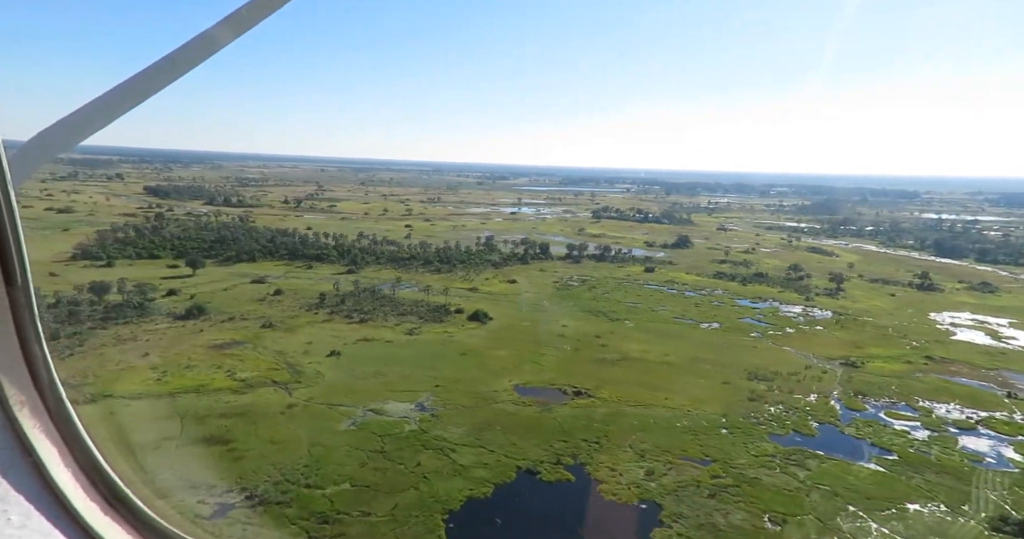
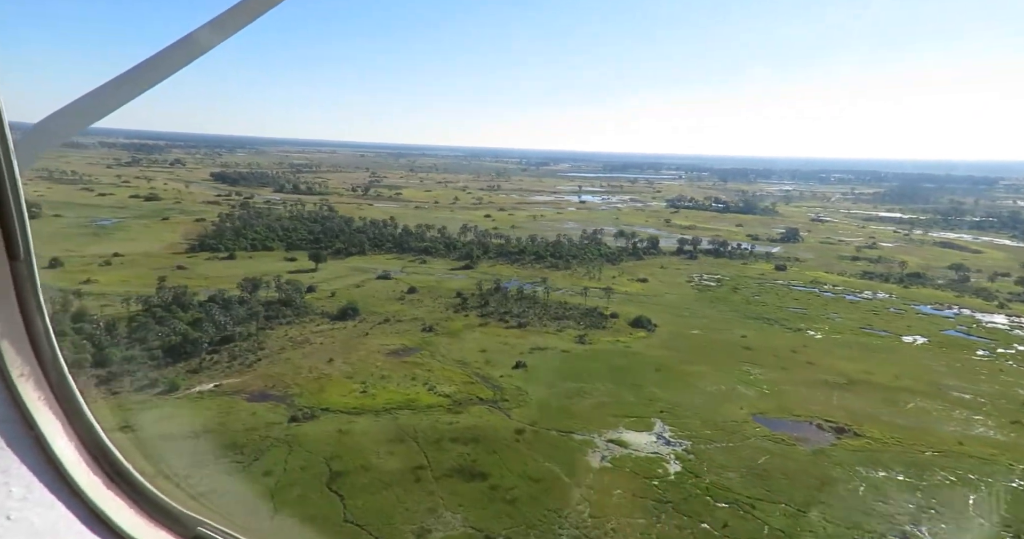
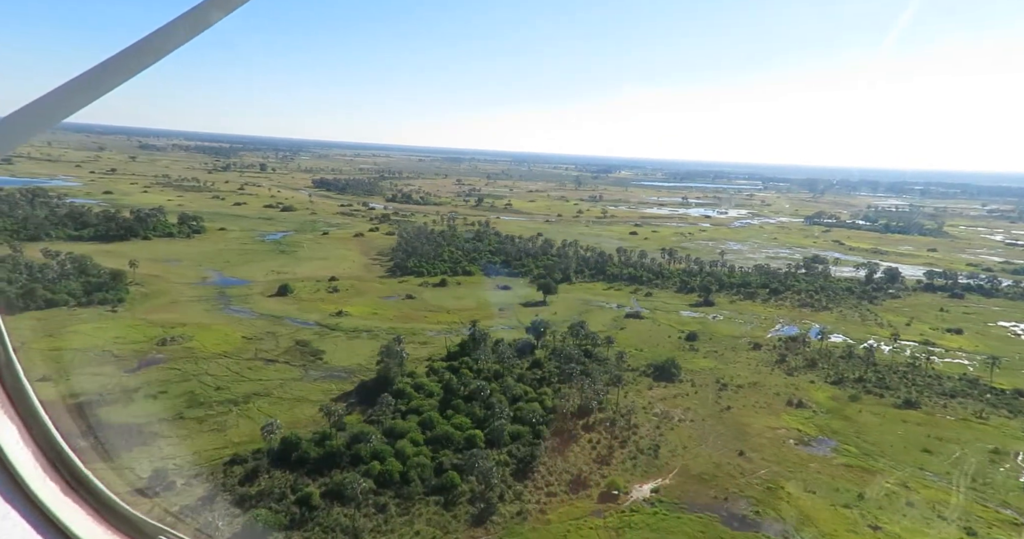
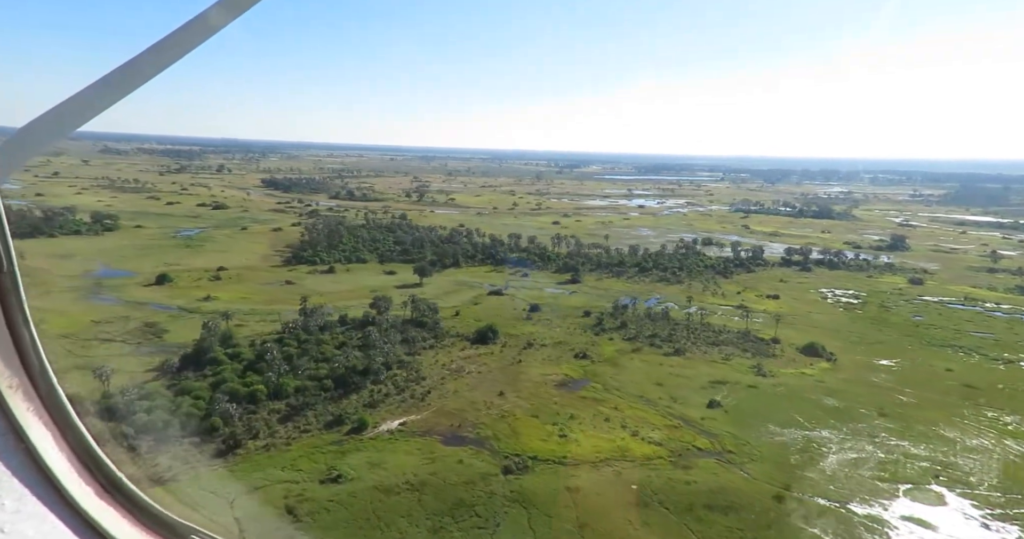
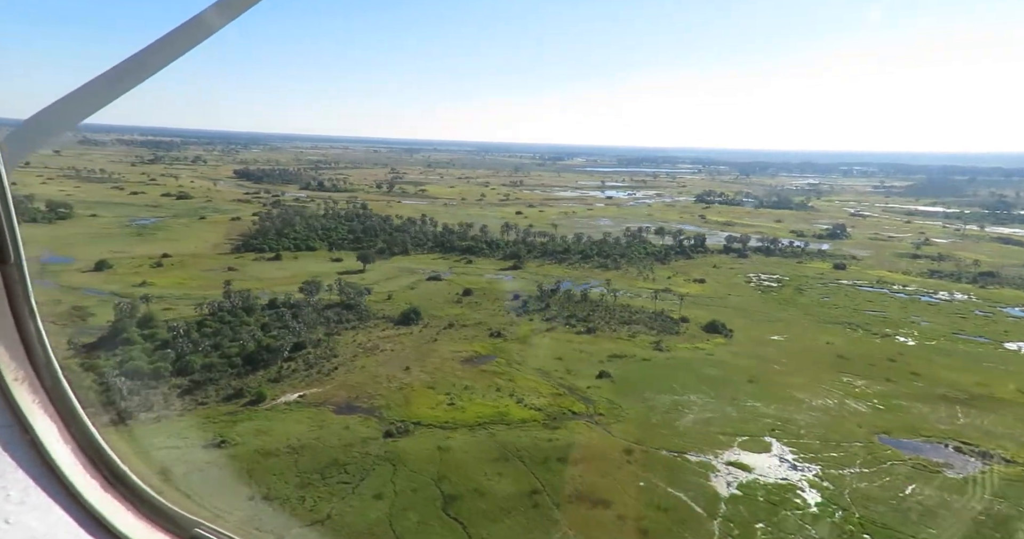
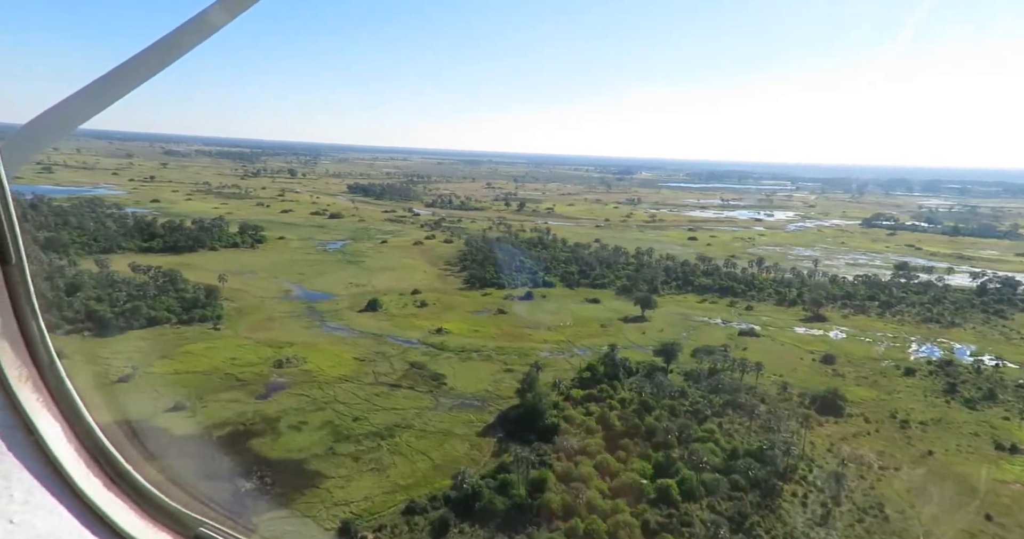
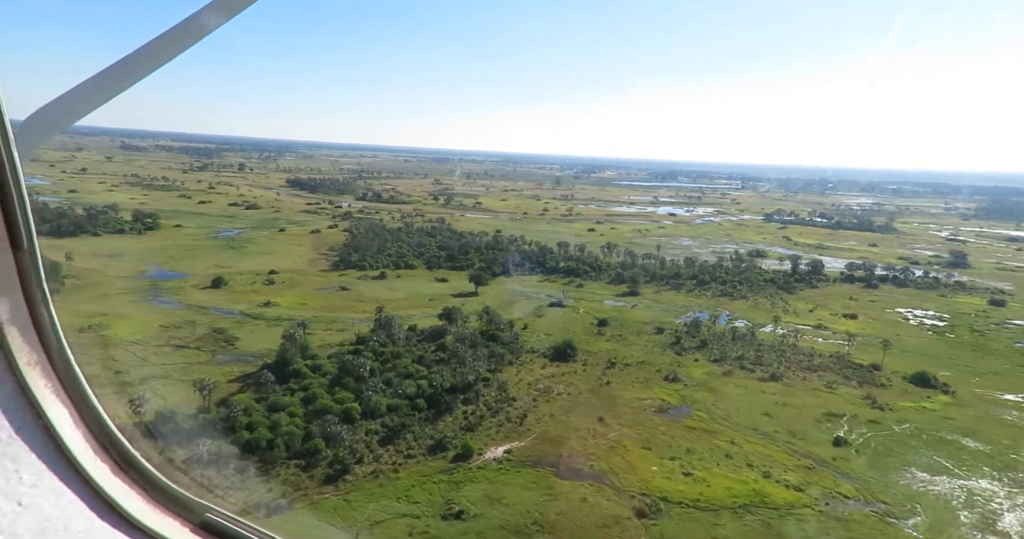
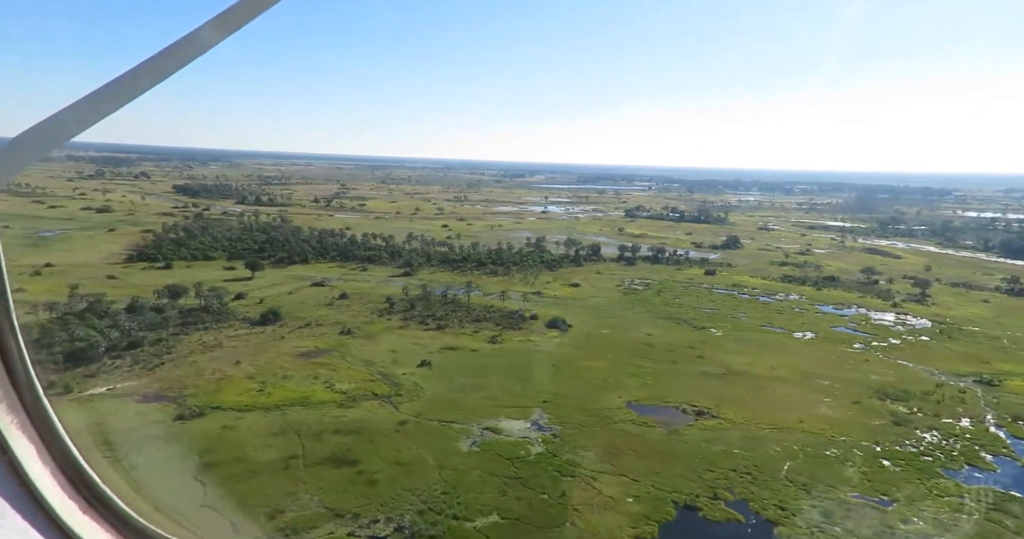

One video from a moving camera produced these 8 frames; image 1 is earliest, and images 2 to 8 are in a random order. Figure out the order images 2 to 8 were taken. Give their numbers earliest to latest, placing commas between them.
8, 2, 5, 4, 7, 3, 6
